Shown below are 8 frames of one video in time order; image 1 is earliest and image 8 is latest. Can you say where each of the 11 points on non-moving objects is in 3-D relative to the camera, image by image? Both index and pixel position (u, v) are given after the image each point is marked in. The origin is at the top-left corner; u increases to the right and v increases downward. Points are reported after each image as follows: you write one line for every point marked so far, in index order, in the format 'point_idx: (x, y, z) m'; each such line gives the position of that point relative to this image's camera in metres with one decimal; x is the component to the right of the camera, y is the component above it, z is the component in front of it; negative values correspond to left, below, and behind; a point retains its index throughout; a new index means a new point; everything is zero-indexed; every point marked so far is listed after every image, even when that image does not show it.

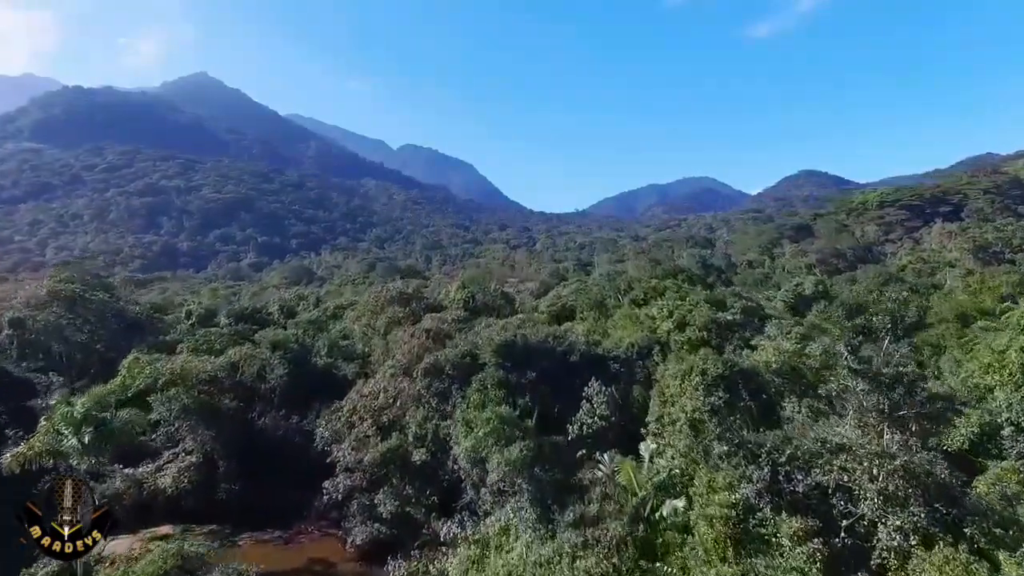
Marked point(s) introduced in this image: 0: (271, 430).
0: (-9.3, -5.4, +19.2) m
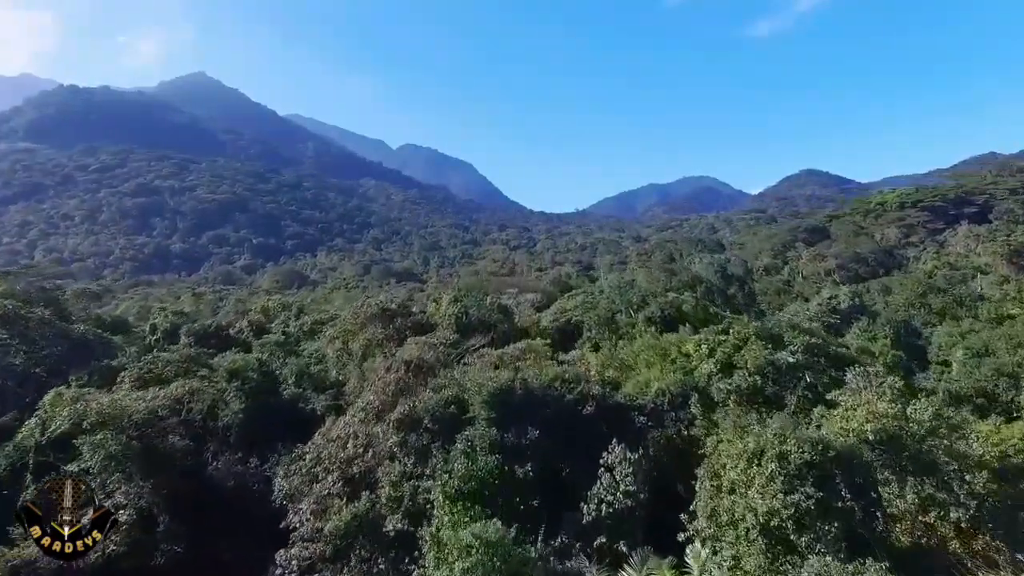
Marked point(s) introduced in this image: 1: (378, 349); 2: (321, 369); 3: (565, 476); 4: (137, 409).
0: (-9.4, -6.1, +16.1) m
1: (-5.2, -2.5, +19.7) m
2: (-7.6, -3.3, +19.8) m
3: (+1.4, -4.9, +12.7) m
4: (-11.6, -3.8, +15.5) m
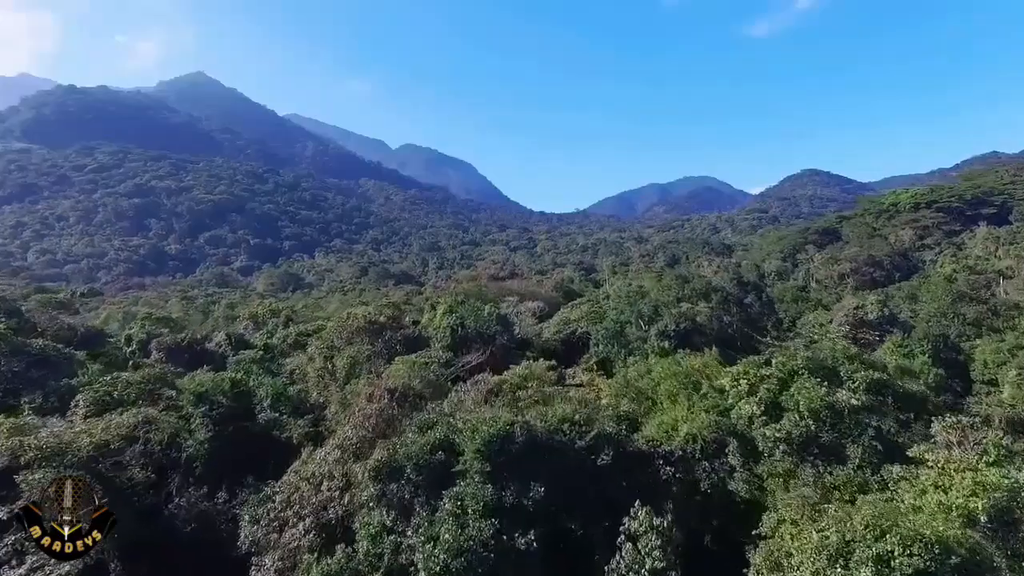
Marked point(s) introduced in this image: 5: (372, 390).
0: (-9.4, -6.5, +14.2) m
1: (-5.2, -3.0, +17.8) m
2: (-7.6, -3.7, +17.9) m
3: (+1.4, -5.3, +10.8) m
4: (-11.7, -4.3, +13.6) m
5: (-4.3, -3.1, +14.9) m
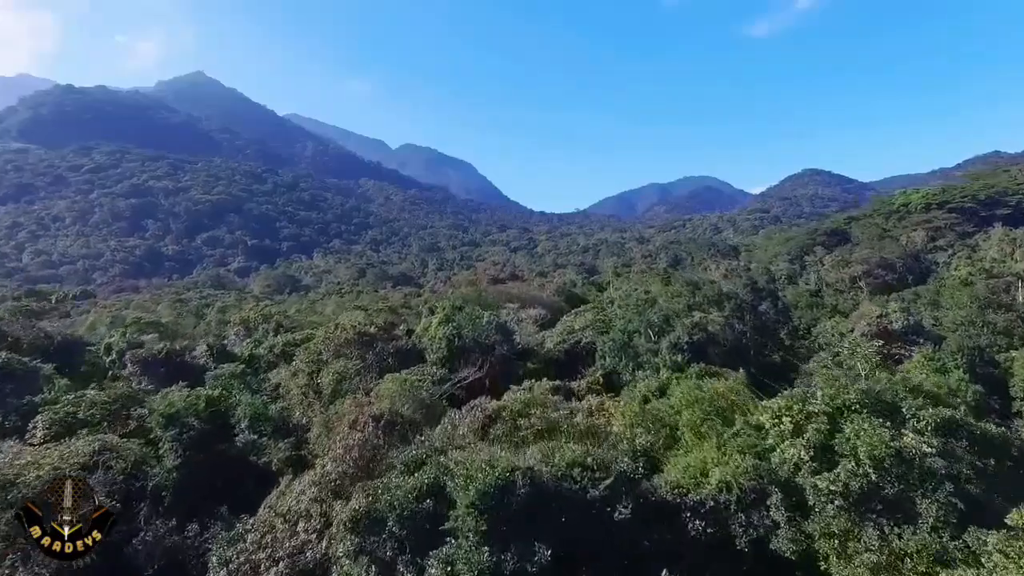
0: (-9.4, -6.8, +12.8) m
1: (-5.2, -3.3, +16.4) m
2: (-7.6, -4.0, +16.4) m
3: (+1.4, -5.6, +9.4) m
4: (-11.6, -4.6, +12.1) m
5: (-4.2, -3.5, +13.5) m
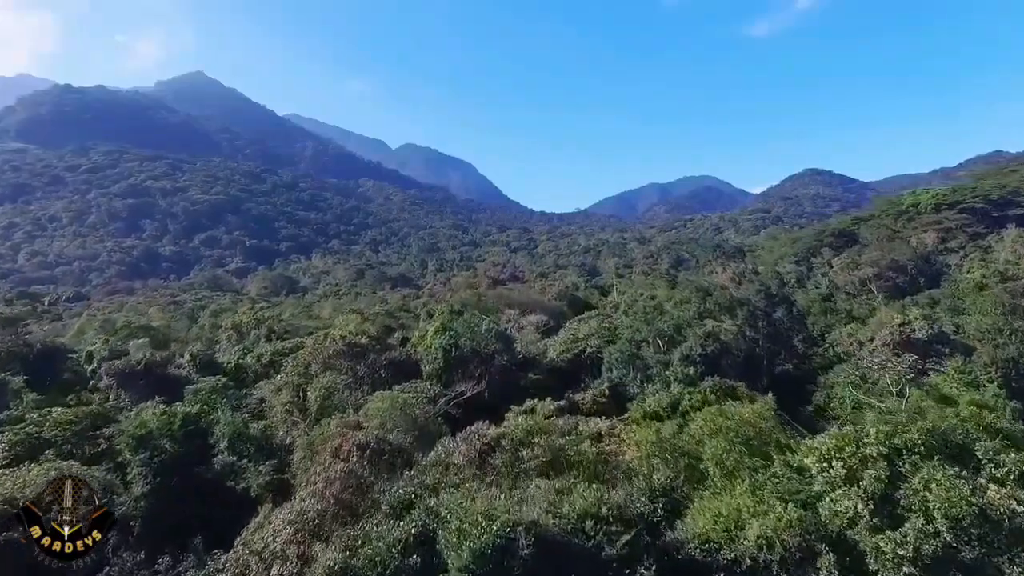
0: (-9.3, -7.1, +11.6) m
1: (-5.1, -3.6, +15.2) m
2: (-7.6, -4.3, +15.2) m
3: (+1.4, -5.9, +8.2) m
4: (-11.6, -4.9, +10.9) m
5: (-4.2, -3.7, +12.3) m
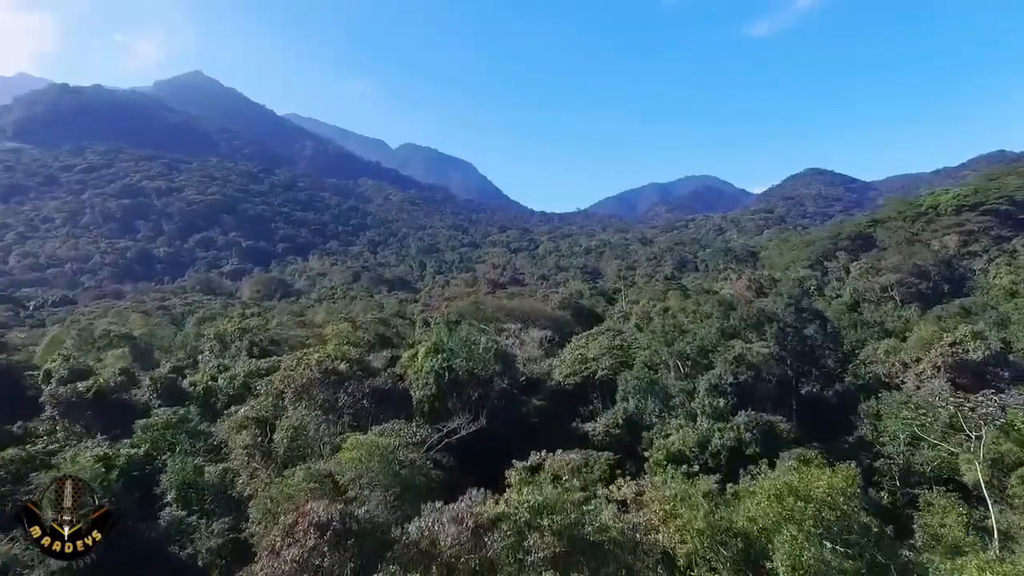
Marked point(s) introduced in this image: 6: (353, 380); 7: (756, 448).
0: (-9.3, -7.7, +9.3) m
1: (-5.1, -4.1, +12.9) m
2: (-7.5, -4.9, +12.9) m
3: (+1.5, -6.5, +5.9) m
4: (-11.6, -5.4, +8.6) m
5: (-4.2, -4.3, +10.0) m
6: (-5.1, -3.0, +15.9) m
7: (+6.8, -4.5, +13.8) m
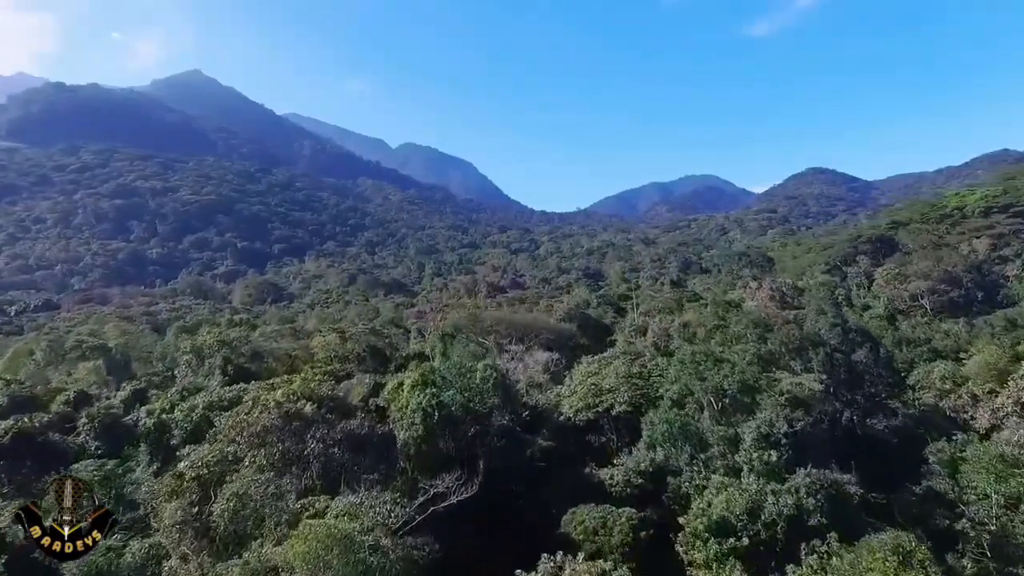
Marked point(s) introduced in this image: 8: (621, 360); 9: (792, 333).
0: (-9.2, -8.3, +6.5) m
1: (-5.0, -4.7, +10.1) m
2: (-7.5, -5.5, +10.2) m
3: (+1.5, -7.1, +3.1) m
4: (-11.5, -6.1, +5.9) m
5: (-4.1, -4.9, +7.2) m
6: (-5.0, -3.6, +13.2) m
7: (+6.8, -5.1, +11.0) m
8: (+3.9, -2.7, +18.2) m
9: (+9.8, -1.7, +17.6) m
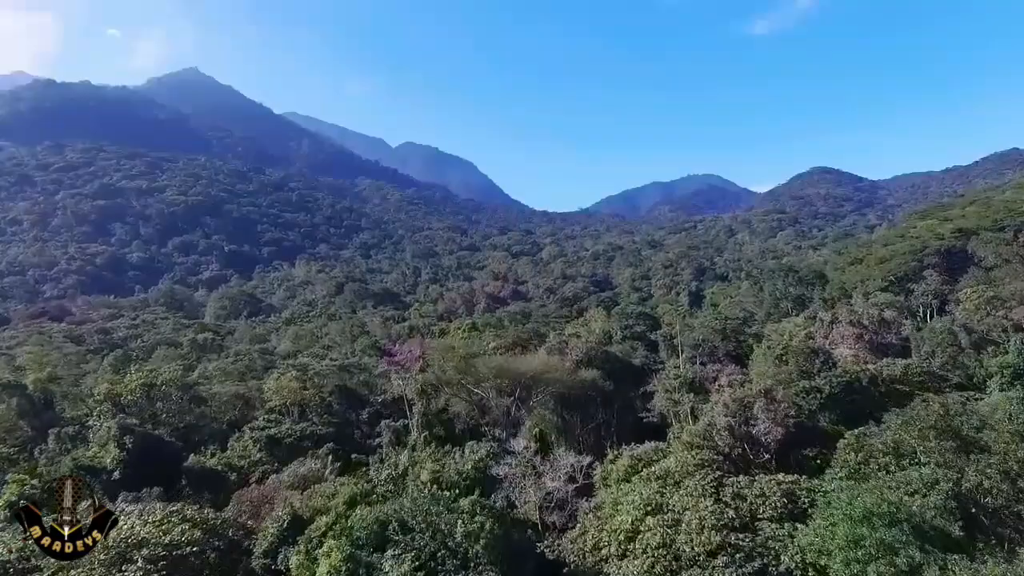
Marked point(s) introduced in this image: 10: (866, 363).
0: (-9.1, -10.0, -0.7) m
1: (-4.9, -6.4, +2.9) m
2: (-7.3, -7.2, +2.9) m
3: (+1.7, -8.8, -4.1) m
4: (-11.4, -7.7, -1.4) m
5: (-4.0, -6.6, 0.0) m
6: (-4.9, -5.3, +5.9) m
7: (+7.0, -6.7, +3.8) m
8: (+4.1, -4.3, +10.9) m
9: (+10.0, -3.3, +10.4) m
10: (+13.5, -2.4, +19.1) m
